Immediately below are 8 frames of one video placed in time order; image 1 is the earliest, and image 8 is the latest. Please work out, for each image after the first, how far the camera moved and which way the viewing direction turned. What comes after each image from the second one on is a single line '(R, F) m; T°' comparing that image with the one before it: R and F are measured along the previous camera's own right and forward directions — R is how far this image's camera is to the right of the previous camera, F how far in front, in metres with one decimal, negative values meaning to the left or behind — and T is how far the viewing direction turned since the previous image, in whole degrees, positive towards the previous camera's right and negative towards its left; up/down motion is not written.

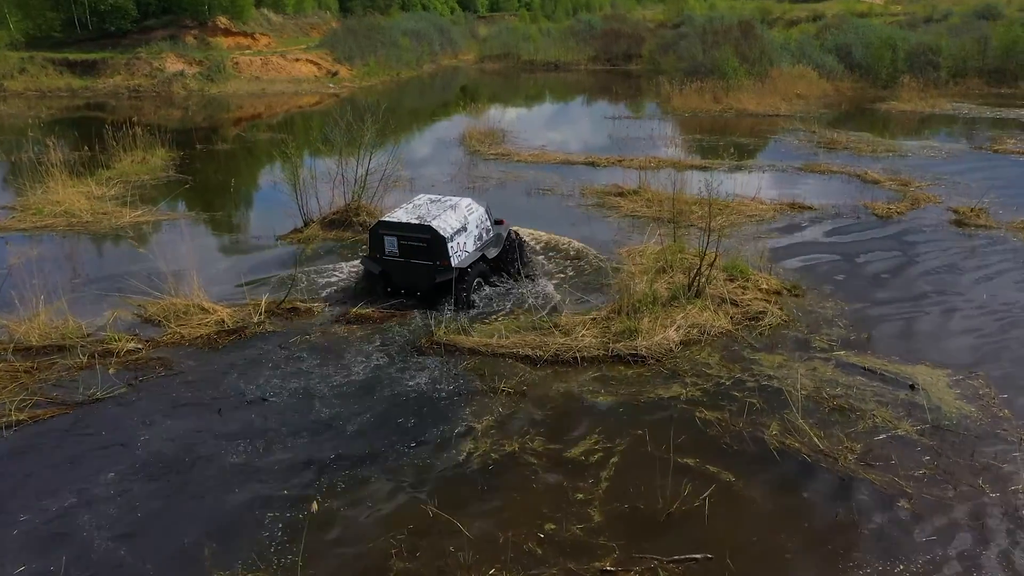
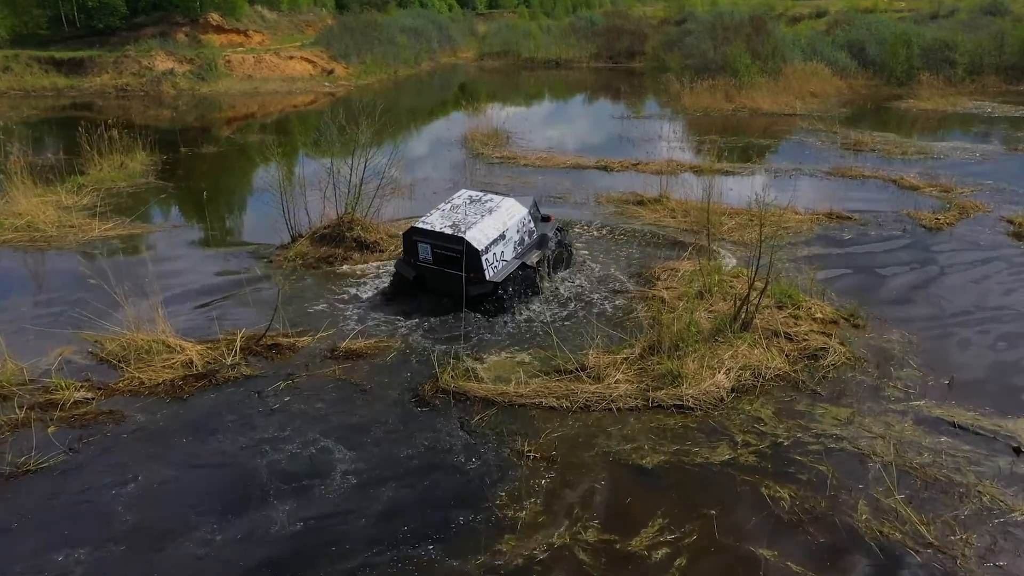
(-0.2, +1.1) m; 0°
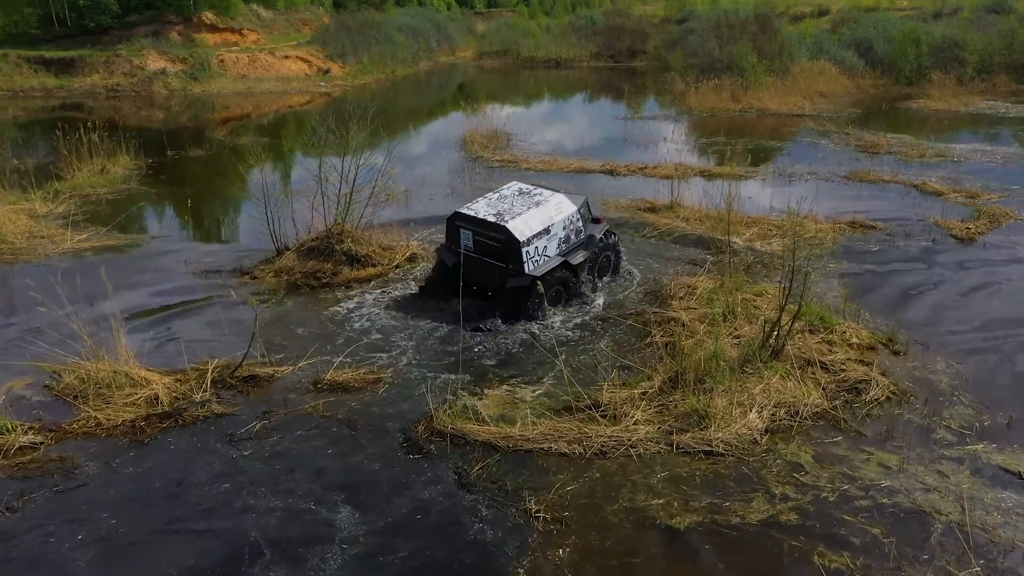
(0.0, +0.7) m; 0°
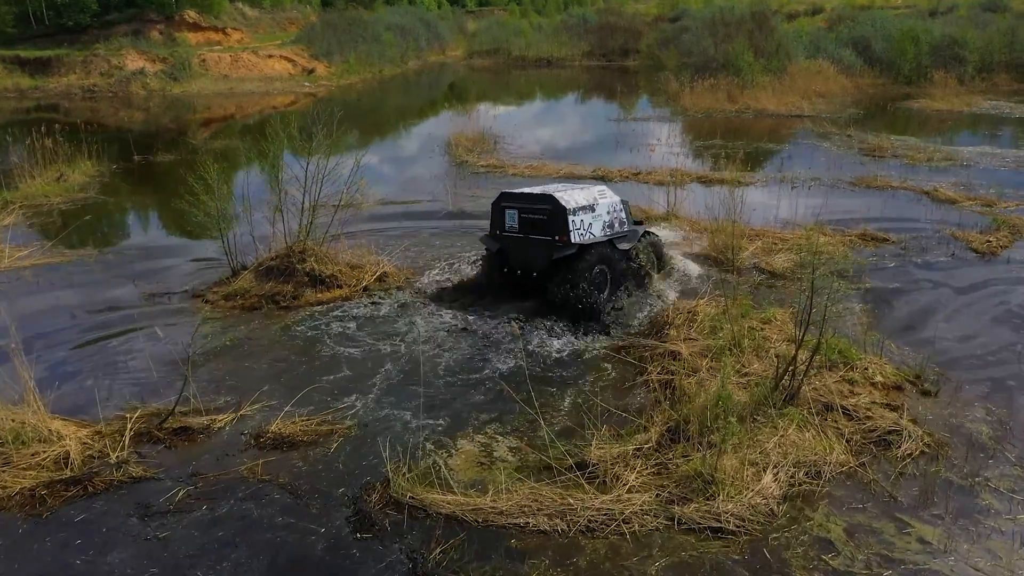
(+0.1, +0.9) m; 0°
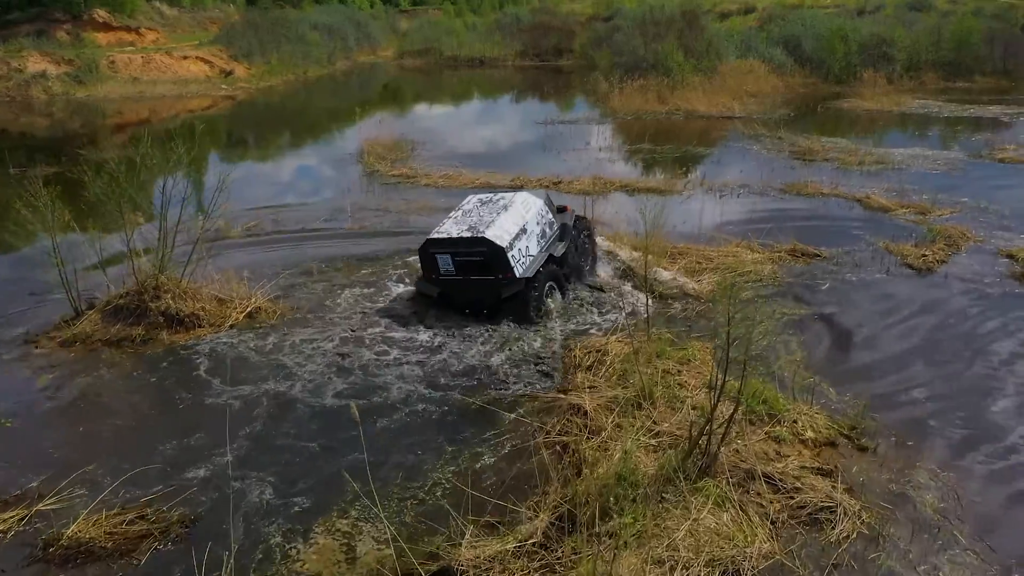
(+0.5, +0.9) m; +4°
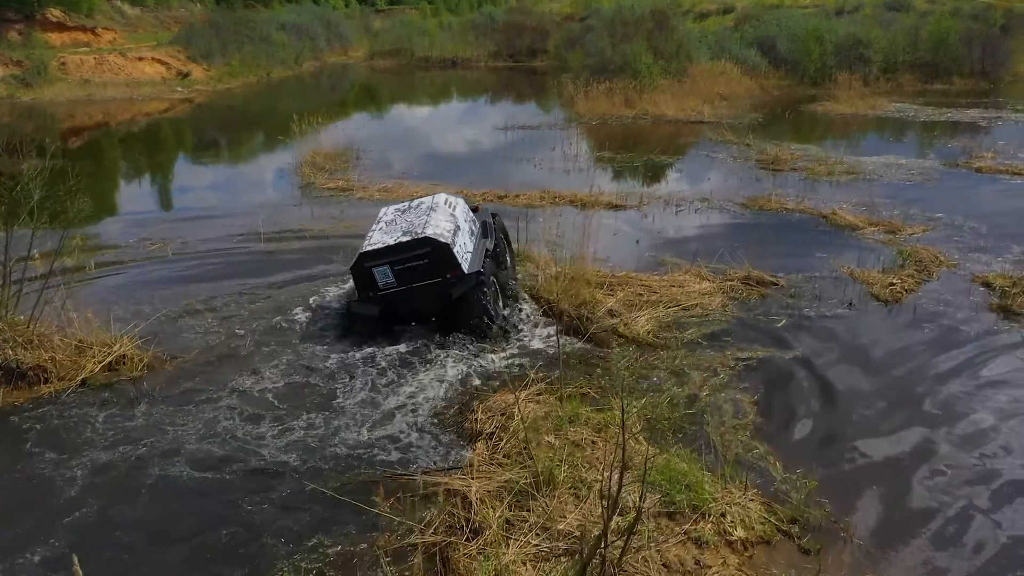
(+0.6, +1.0) m; +1°
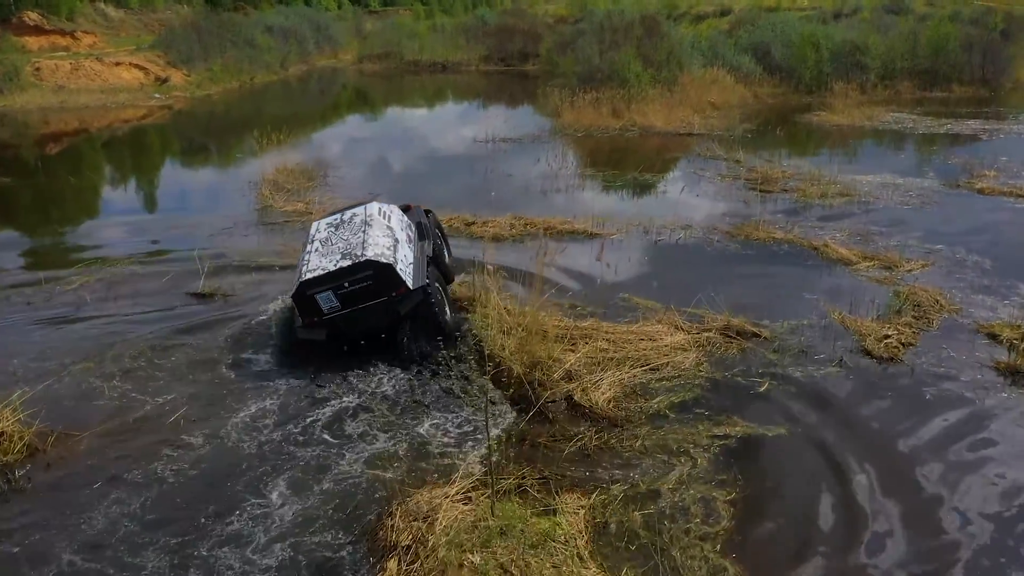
(+0.4, +0.8) m; 0°
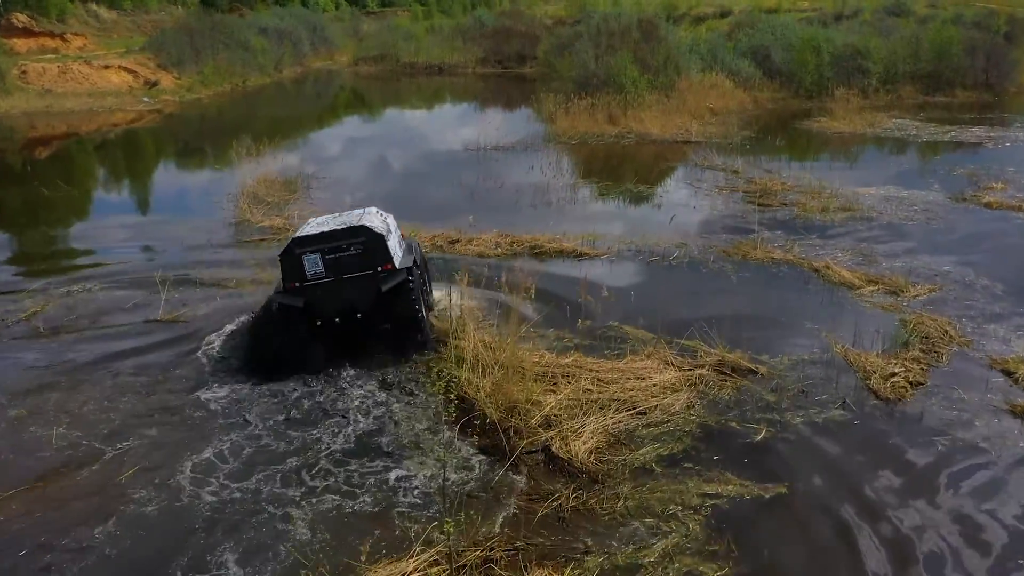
(+0.2, +0.5) m; 0°
